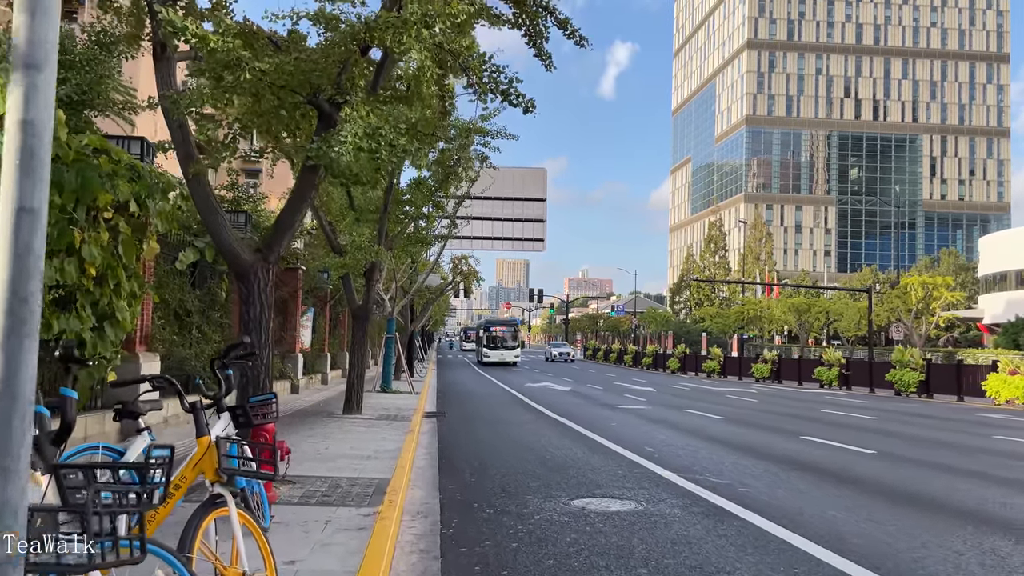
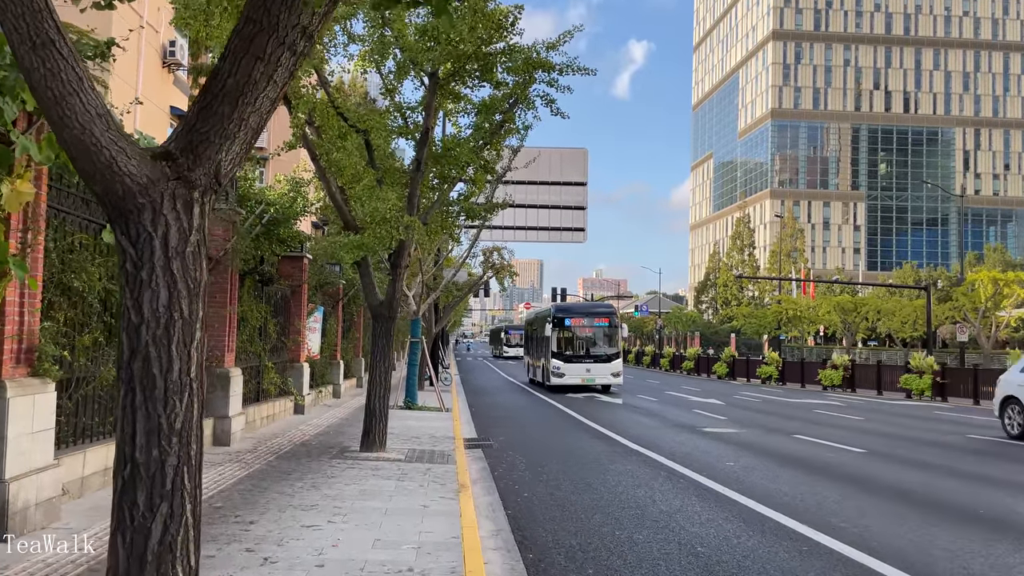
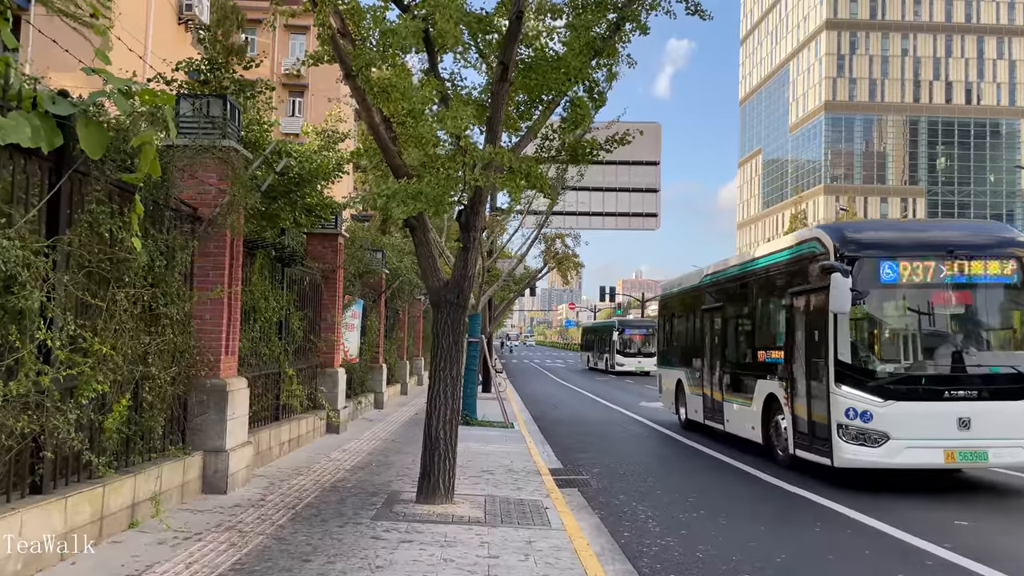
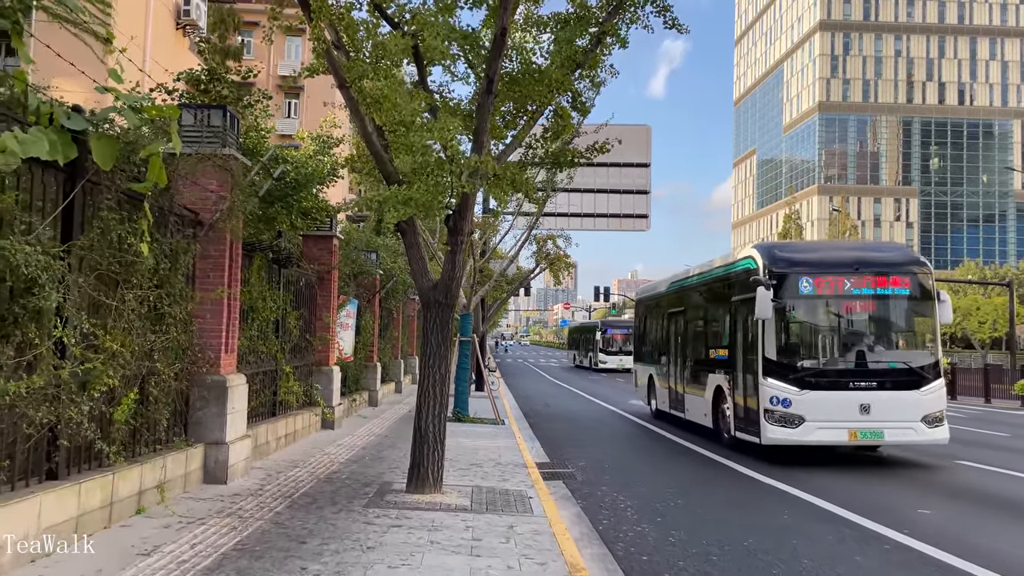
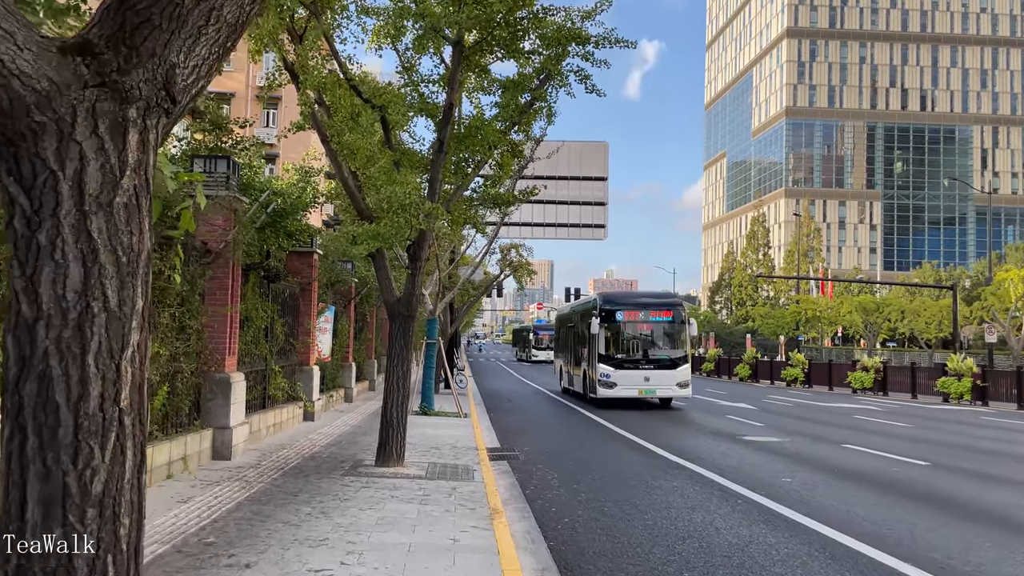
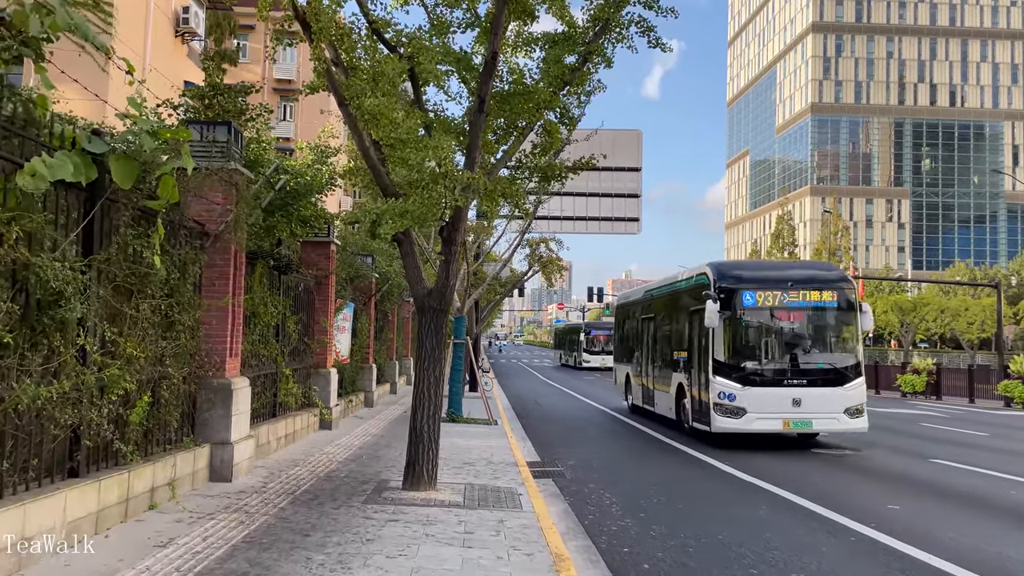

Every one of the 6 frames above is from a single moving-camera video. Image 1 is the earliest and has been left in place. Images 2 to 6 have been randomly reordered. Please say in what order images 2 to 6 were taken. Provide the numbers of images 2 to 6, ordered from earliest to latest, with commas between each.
2, 5, 6, 4, 3
